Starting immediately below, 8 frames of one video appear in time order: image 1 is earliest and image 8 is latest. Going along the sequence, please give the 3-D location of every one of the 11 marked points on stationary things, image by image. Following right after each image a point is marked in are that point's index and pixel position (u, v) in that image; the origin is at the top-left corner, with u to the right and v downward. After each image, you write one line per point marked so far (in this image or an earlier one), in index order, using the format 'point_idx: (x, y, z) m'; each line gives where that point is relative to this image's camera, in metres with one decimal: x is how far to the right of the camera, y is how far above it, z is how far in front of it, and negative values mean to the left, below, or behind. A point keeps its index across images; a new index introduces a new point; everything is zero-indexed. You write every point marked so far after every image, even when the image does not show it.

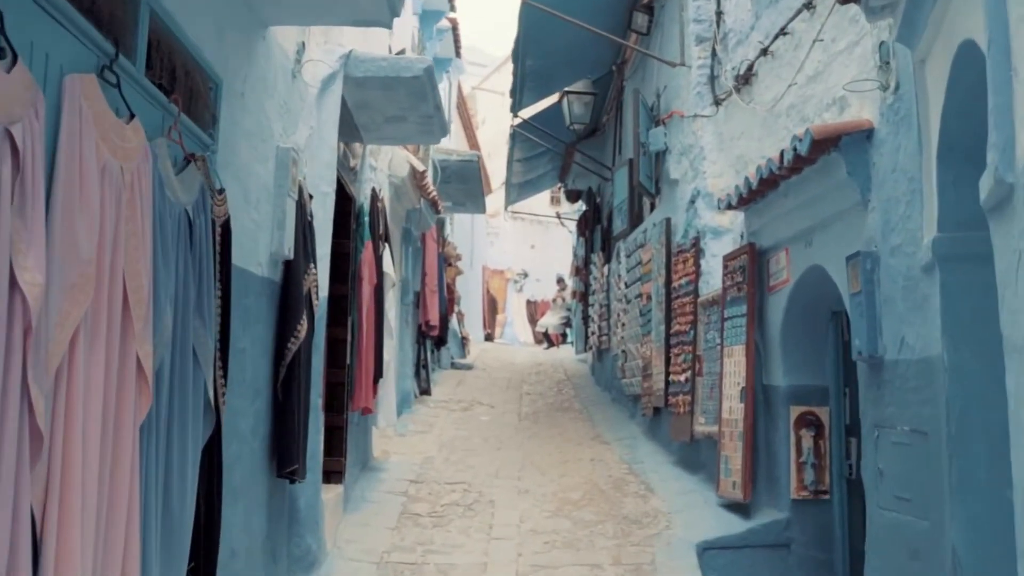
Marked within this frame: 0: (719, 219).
0: (+2.3, +0.8, +7.5) m
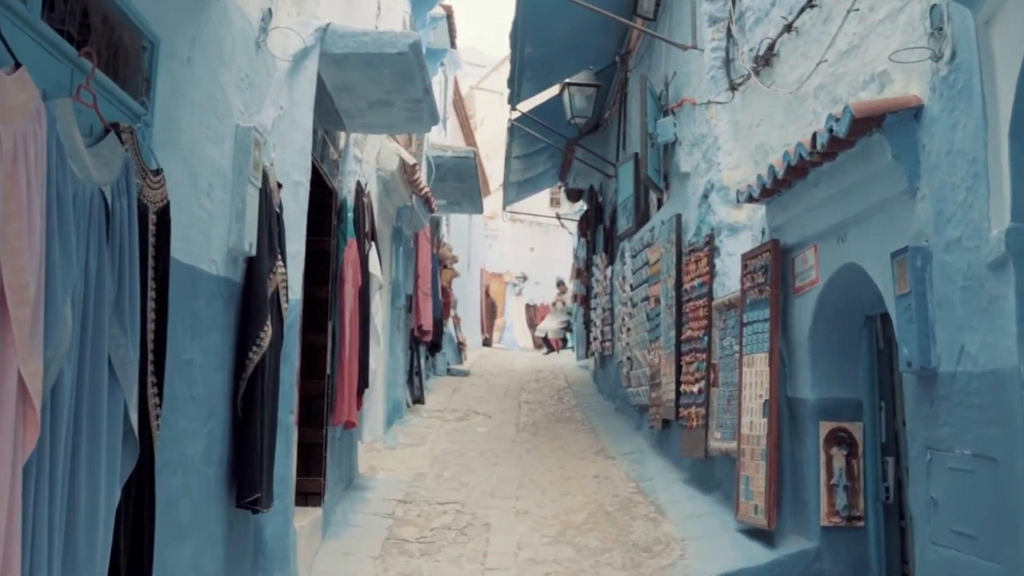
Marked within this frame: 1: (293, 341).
0: (+2.3, +0.8, +6.9) m
1: (-1.7, -0.4, +5.0) m
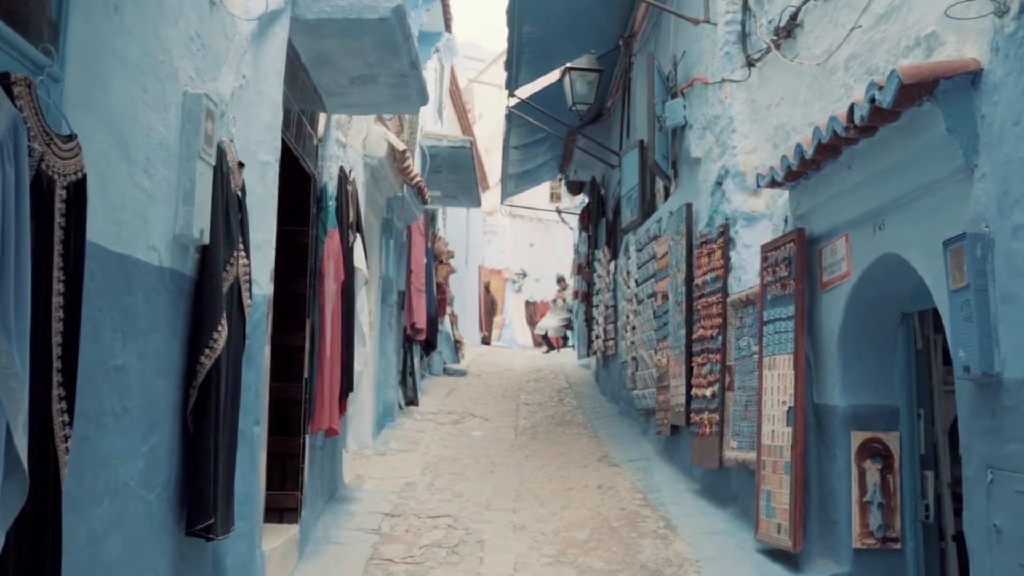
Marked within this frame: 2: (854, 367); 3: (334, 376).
0: (+2.3, +0.8, +6.3) m
1: (-1.7, -0.4, +4.5) m
2: (+2.6, -0.6, +5.0) m
3: (-1.7, -0.8, +6.2) m
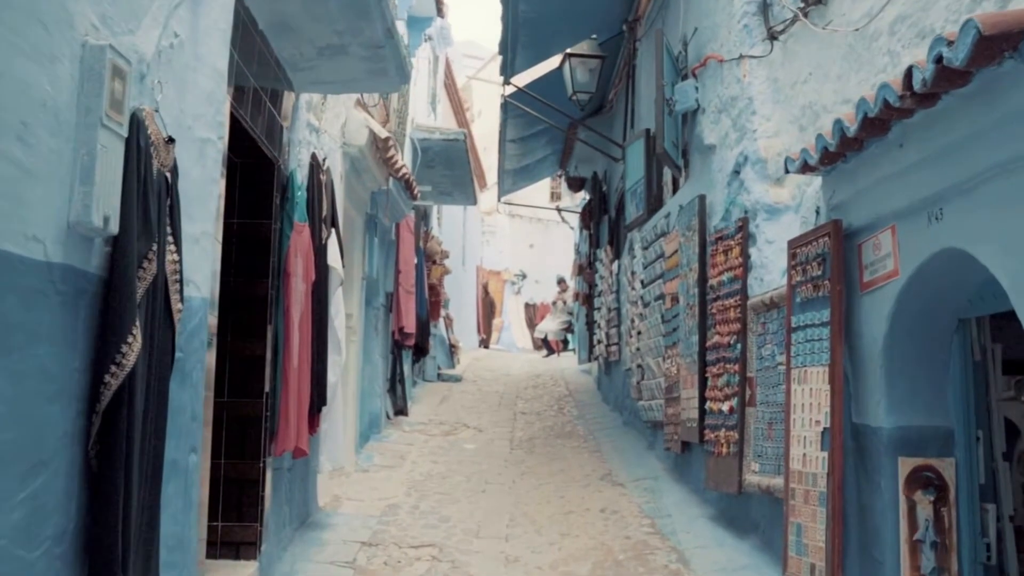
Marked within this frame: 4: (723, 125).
0: (+2.2, +0.8, +5.6) m
1: (-1.8, -0.4, +3.7) m
2: (+2.5, -0.6, +4.2) m
3: (-1.7, -0.8, +5.5) m
4: (+2.0, +1.5, +6.2) m
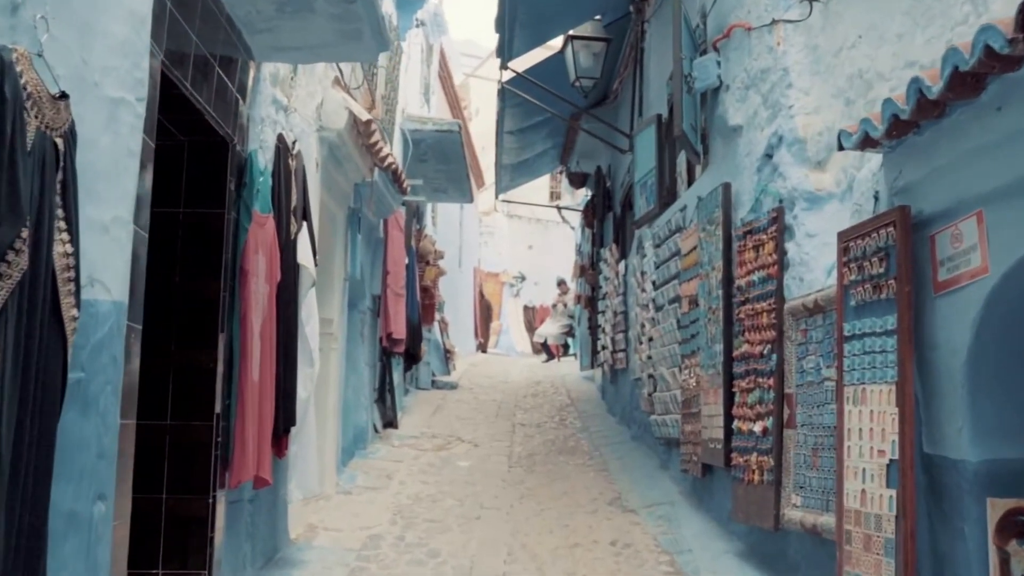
0: (+2.2, +0.8, +4.8) m
1: (-1.8, -0.4, +2.9) m
2: (+2.5, -0.6, +3.4) m
3: (-1.8, -0.9, +4.7) m
4: (+2.0, +1.5, +5.4) m
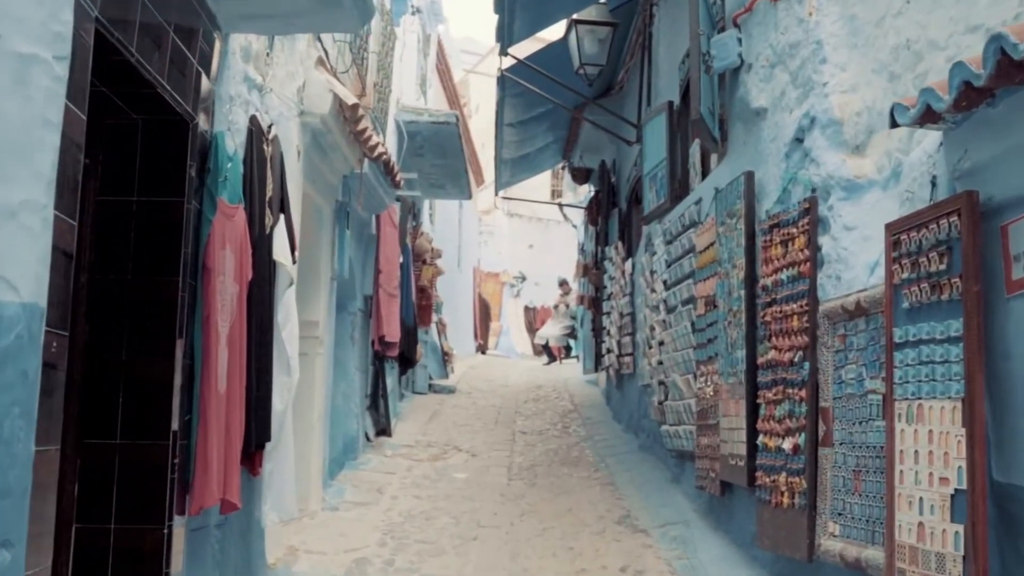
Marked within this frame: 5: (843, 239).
0: (+2.2, +0.8, +4.2) m
1: (-1.8, -0.4, +2.4) m
2: (+2.5, -0.6, +2.9) m
3: (-1.8, -0.9, +4.2) m
4: (+2.0, +1.5, +4.9) m
5: (+2.1, +0.3, +4.2) m
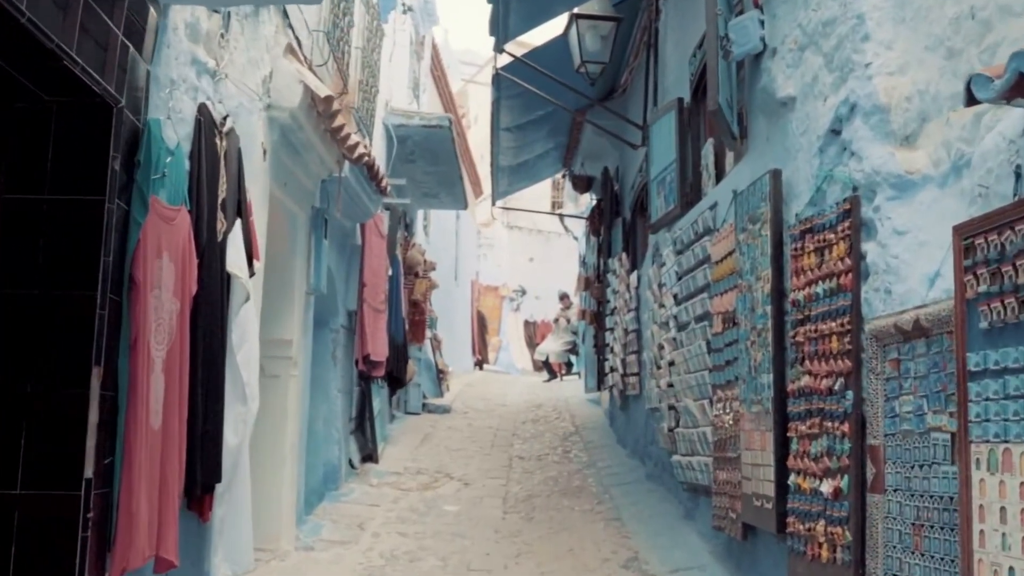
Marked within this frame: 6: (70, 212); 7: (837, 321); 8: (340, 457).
0: (+2.1, +0.7, +3.6) m
1: (-1.8, -0.4, +1.7) m
2: (+2.4, -0.7, +2.2) m
3: (-1.8, -0.9, +3.5) m
4: (+1.9, +1.4, +4.3) m
5: (+2.0, +0.2, +3.5) m
6: (-2.1, +0.4, +3.2) m
7: (+1.9, -0.2, +3.8) m
8: (-2.0, -1.9, +7.6) m
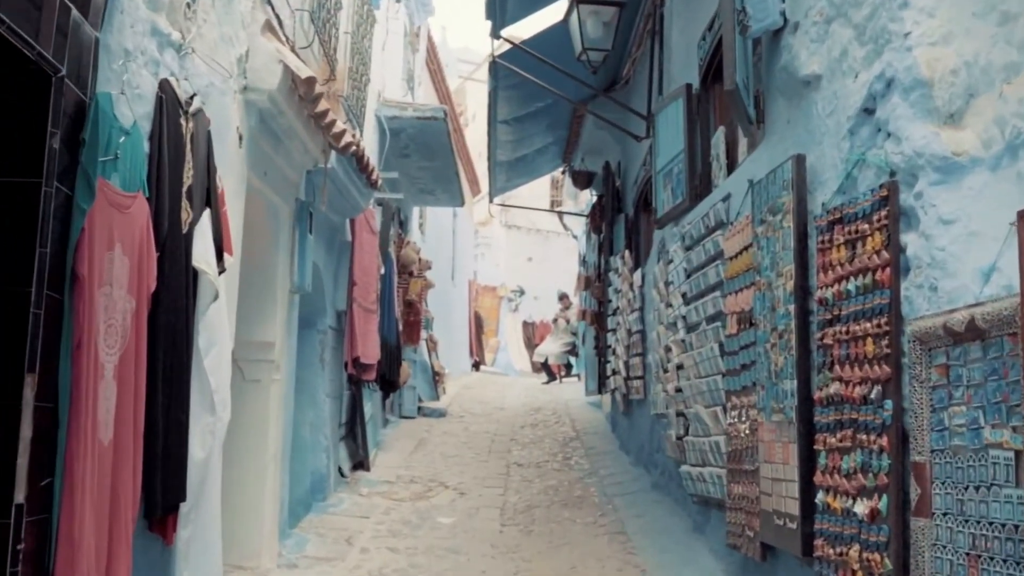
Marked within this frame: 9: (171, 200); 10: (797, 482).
0: (+2.1, +0.7, +3.2) m
1: (-1.9, -0.4, +1.3) m
2: (+2.4, -0.6, +1.8) m
3: (-1.8, -0.9, +3.1) m
4: (+1.9, +1.4, +3.9) m
5: (+2.0, +0.2, +3.1) m
6: (-2.1, +0.4, +2.8) m
7: (+1.8, -0.2, +3.4) m
8: (-2.0, -1.9, +7.1) m
9: (-1.8, +0.5, +3.5) m
10: (+1.7, -1.1, +3.9) m
